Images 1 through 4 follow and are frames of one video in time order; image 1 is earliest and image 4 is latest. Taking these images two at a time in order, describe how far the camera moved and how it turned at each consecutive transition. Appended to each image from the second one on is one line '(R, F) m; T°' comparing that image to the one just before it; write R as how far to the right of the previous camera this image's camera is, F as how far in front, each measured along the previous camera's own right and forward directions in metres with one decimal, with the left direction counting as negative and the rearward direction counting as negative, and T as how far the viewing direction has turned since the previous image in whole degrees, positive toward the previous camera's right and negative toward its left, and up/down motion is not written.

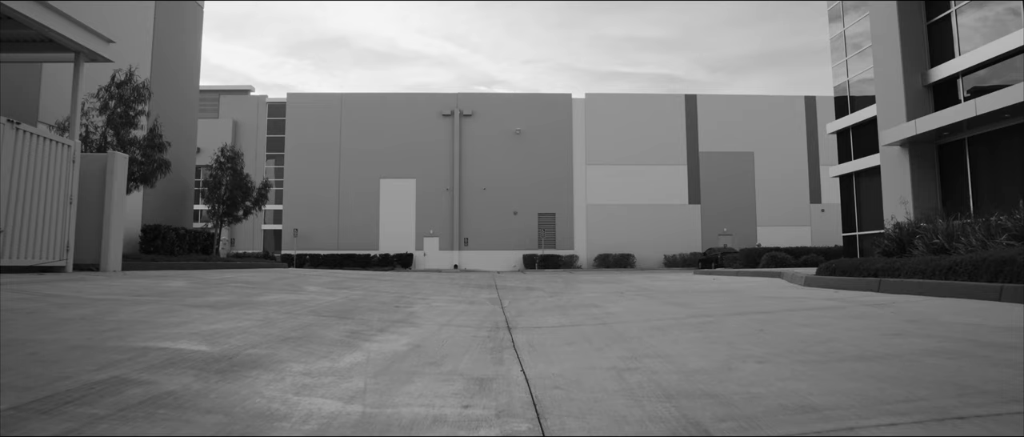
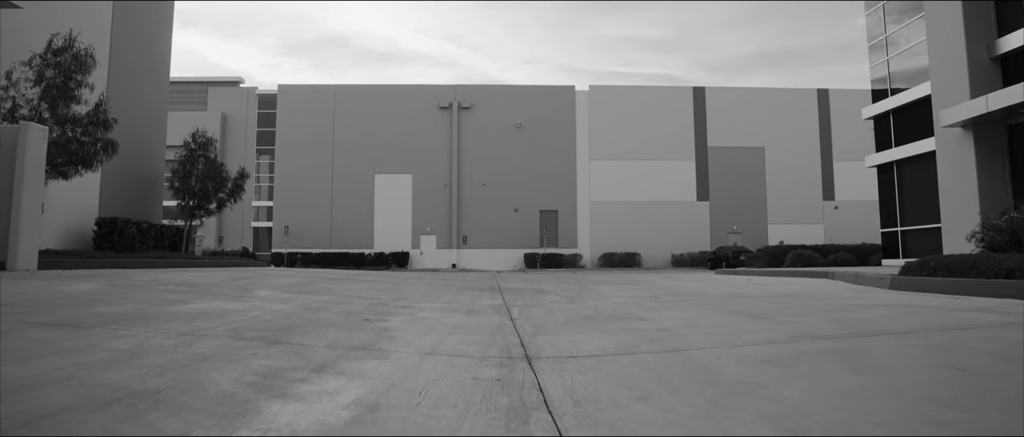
(-0.1, +2.3) m; 0°
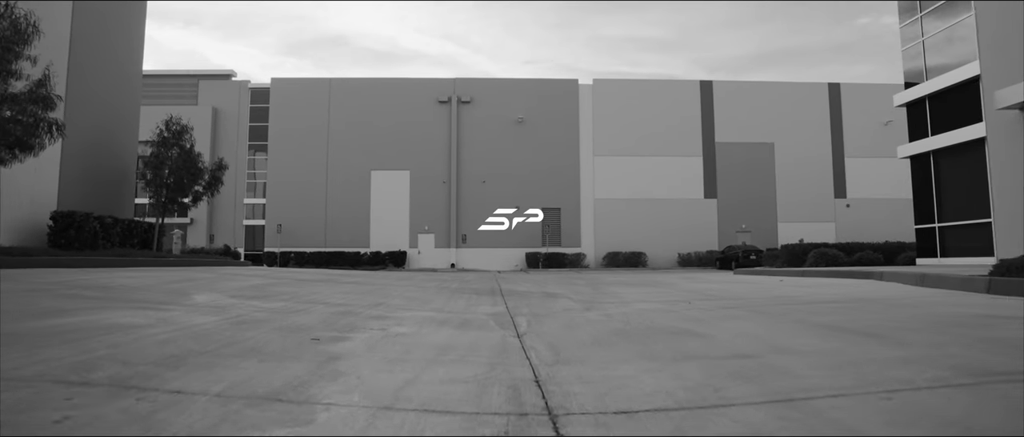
(0.0, +1.7) m; 0°
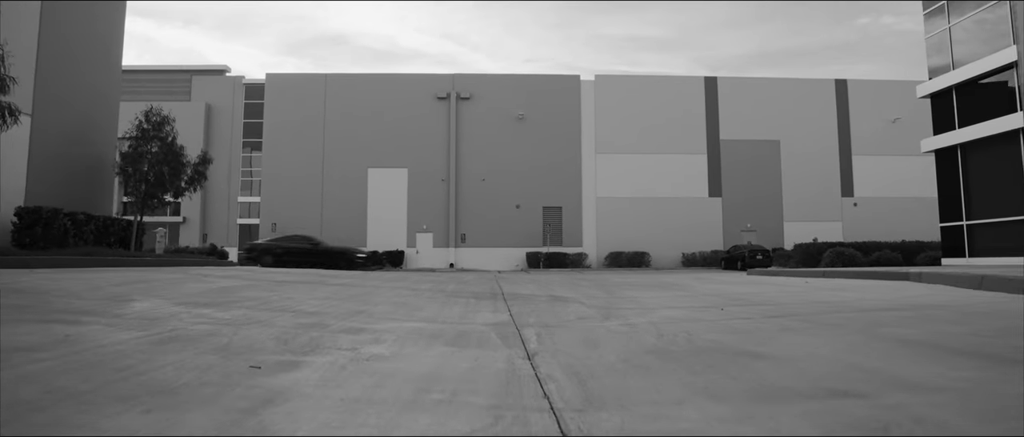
(-0.1, +1.1) m; 0°
